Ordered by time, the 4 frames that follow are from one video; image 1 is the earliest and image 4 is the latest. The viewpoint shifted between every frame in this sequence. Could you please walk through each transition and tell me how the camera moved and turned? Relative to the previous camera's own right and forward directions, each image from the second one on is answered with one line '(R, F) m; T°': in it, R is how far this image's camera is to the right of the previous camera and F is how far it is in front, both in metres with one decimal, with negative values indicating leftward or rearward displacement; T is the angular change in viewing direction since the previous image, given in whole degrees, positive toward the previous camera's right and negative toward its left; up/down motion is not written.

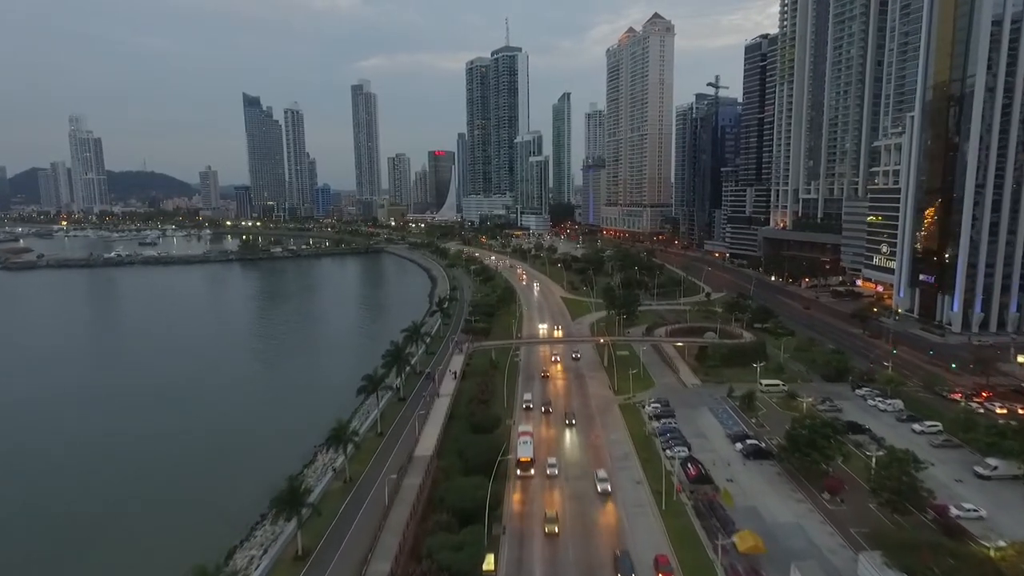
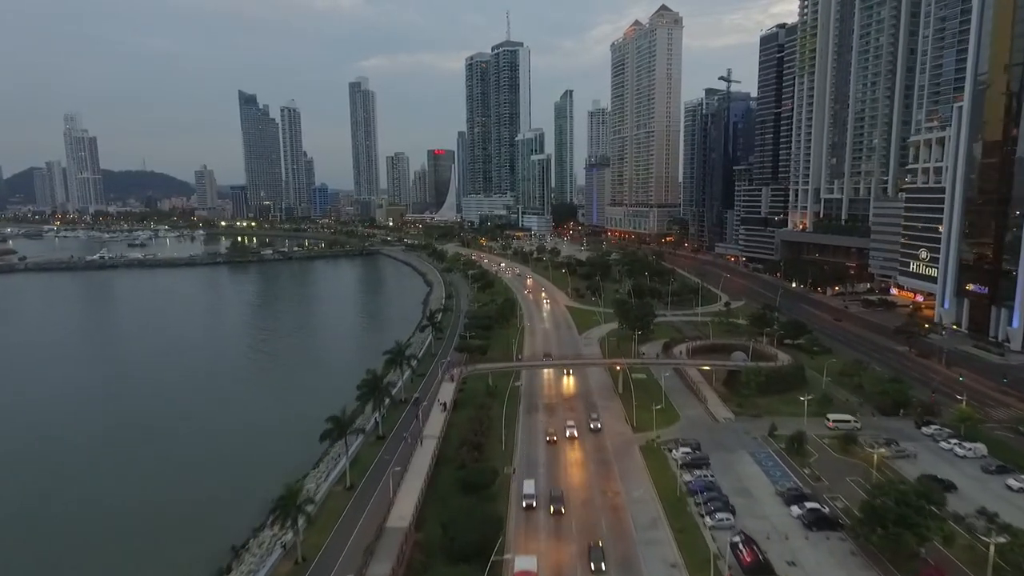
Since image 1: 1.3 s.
(+0.1, +7.4) m; 0°
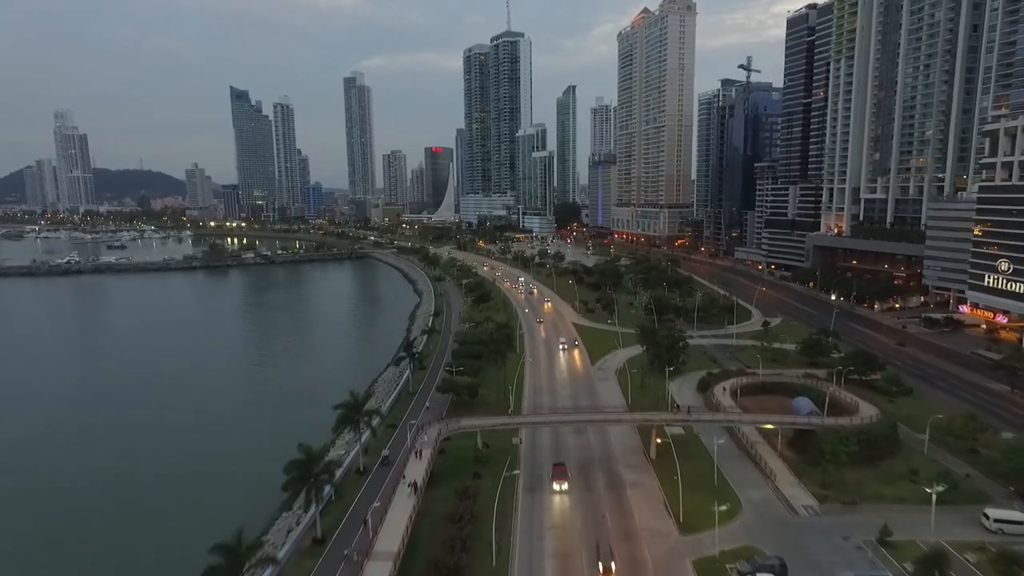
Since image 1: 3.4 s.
(+0.3, +11.9) m; 0°
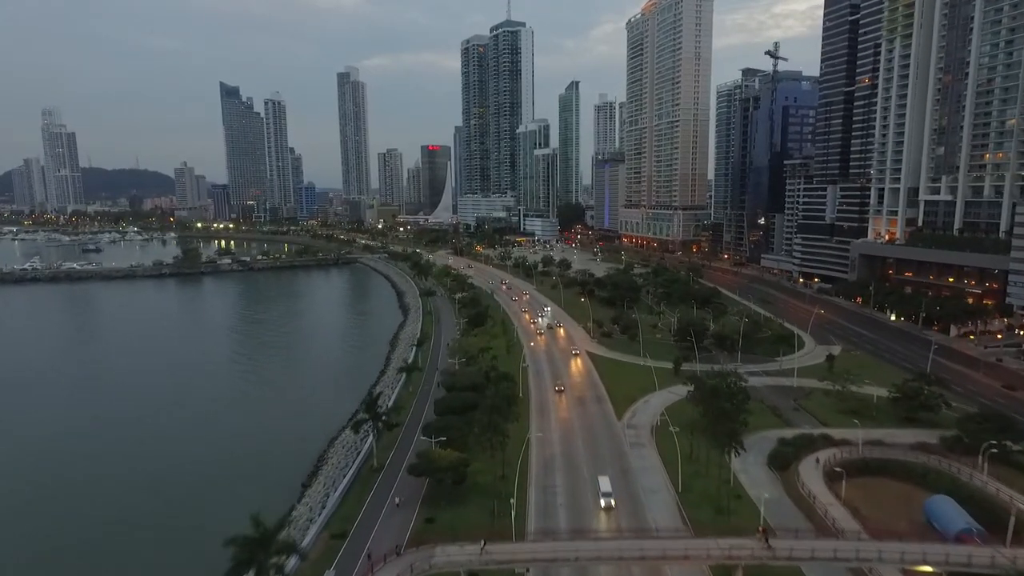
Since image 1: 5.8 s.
(-0.1, +13.0) m; 0°
